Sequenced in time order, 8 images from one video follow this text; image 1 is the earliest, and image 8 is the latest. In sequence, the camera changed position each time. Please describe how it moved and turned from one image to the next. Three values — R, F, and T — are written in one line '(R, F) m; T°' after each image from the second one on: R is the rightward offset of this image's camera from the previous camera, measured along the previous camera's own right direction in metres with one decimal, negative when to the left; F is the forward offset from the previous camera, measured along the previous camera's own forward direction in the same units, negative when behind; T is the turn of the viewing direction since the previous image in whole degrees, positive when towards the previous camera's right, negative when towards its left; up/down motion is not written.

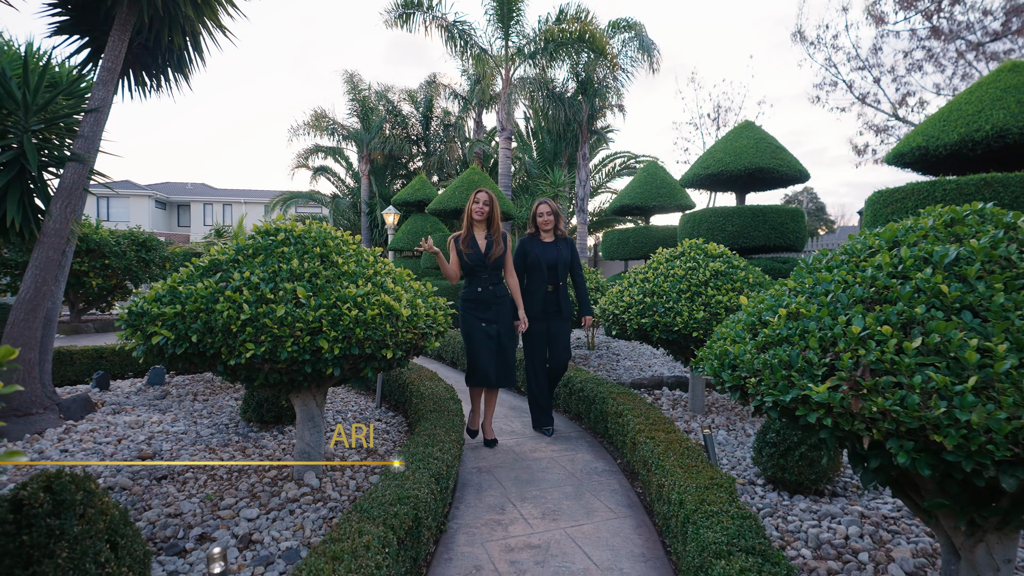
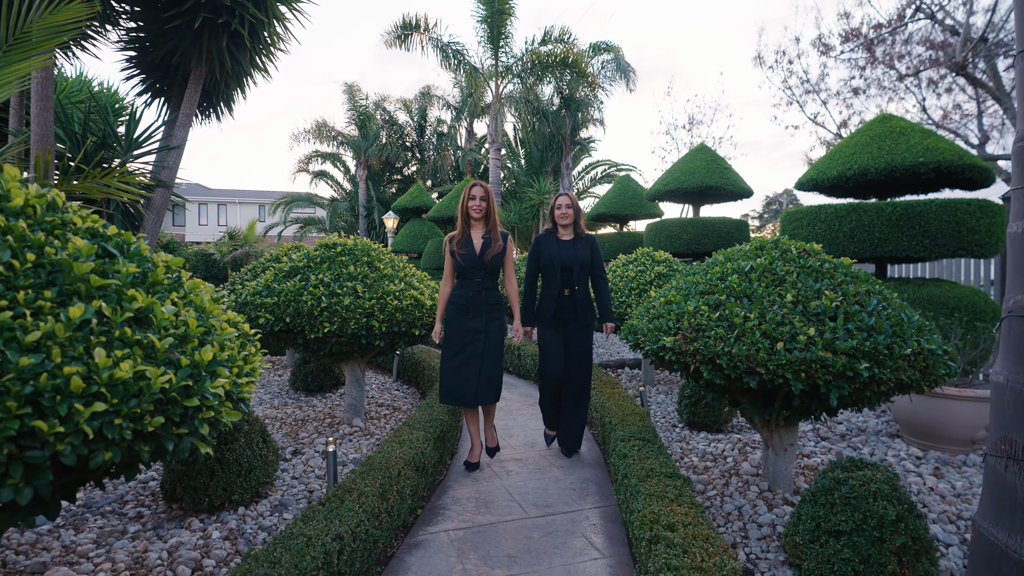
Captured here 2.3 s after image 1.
(0.0, -1.4) m; +1°
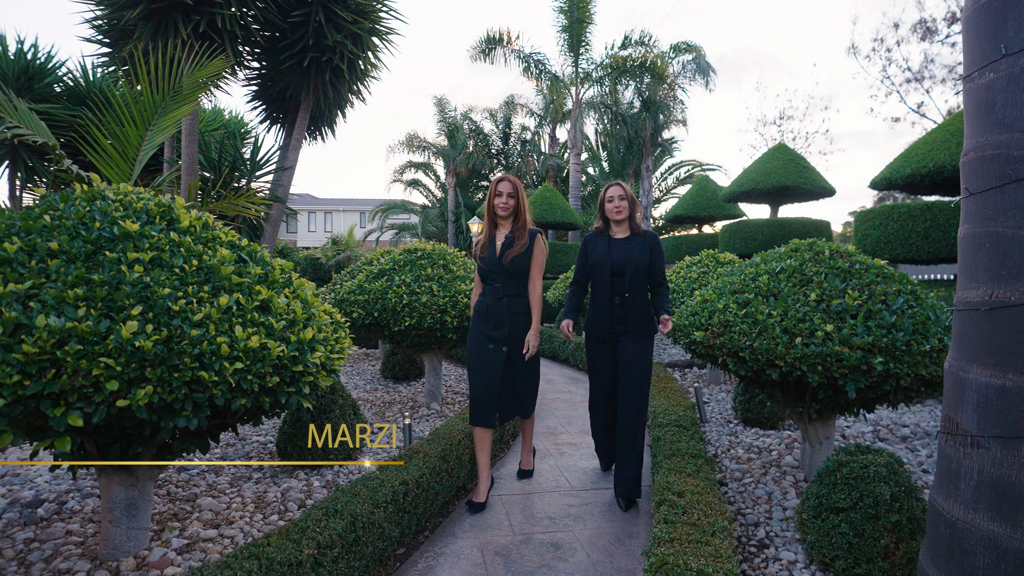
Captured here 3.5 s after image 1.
(+0.3, -0.5) m; -9°
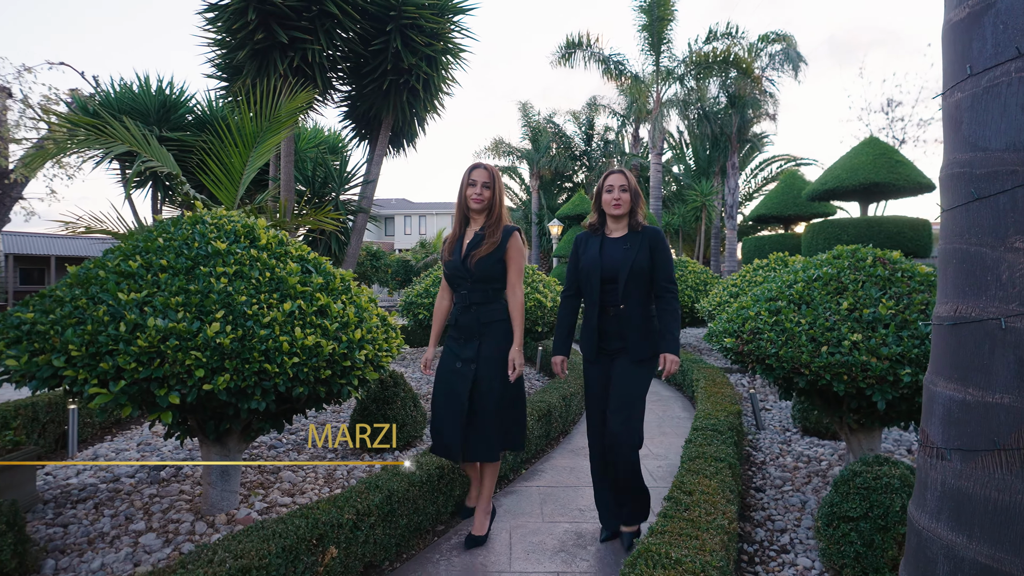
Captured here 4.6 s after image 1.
(+0.4, -0.3) m; -10°
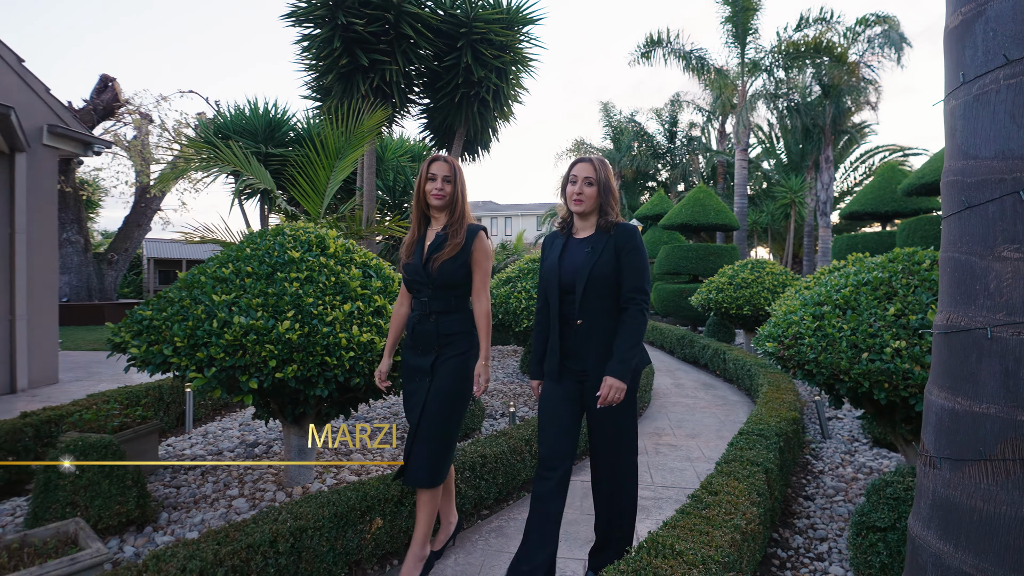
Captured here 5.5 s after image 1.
(+0.3, -0.2) m; -9°
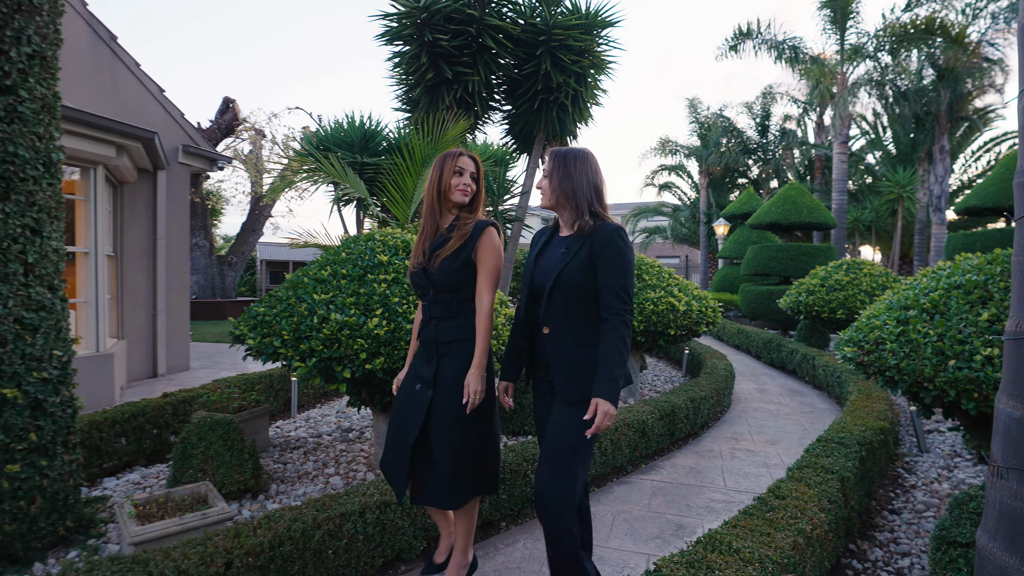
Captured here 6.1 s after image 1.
(+0.1, -0.2) m; -9°
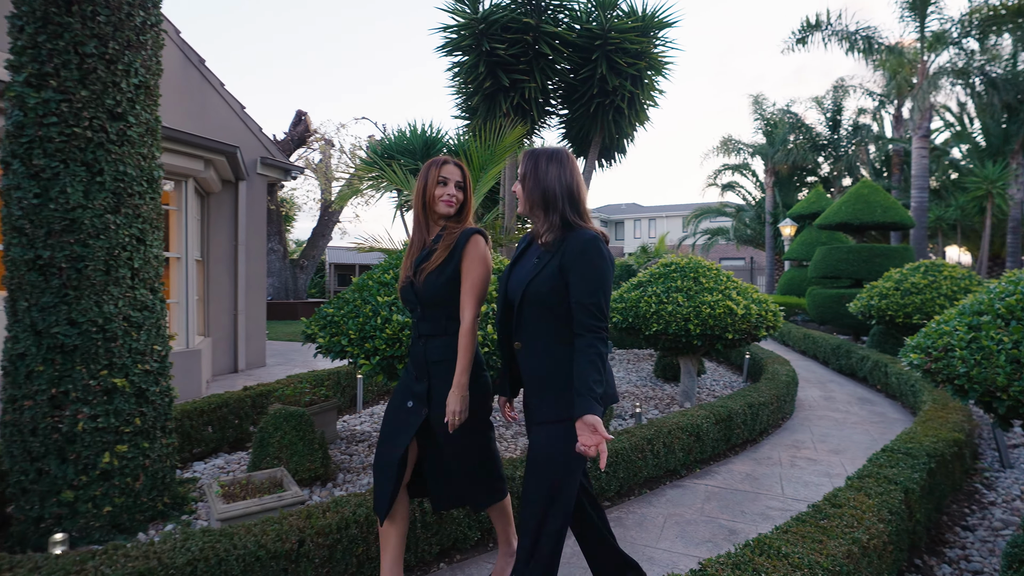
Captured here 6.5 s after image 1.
(0.0, -0.1) m; -6°
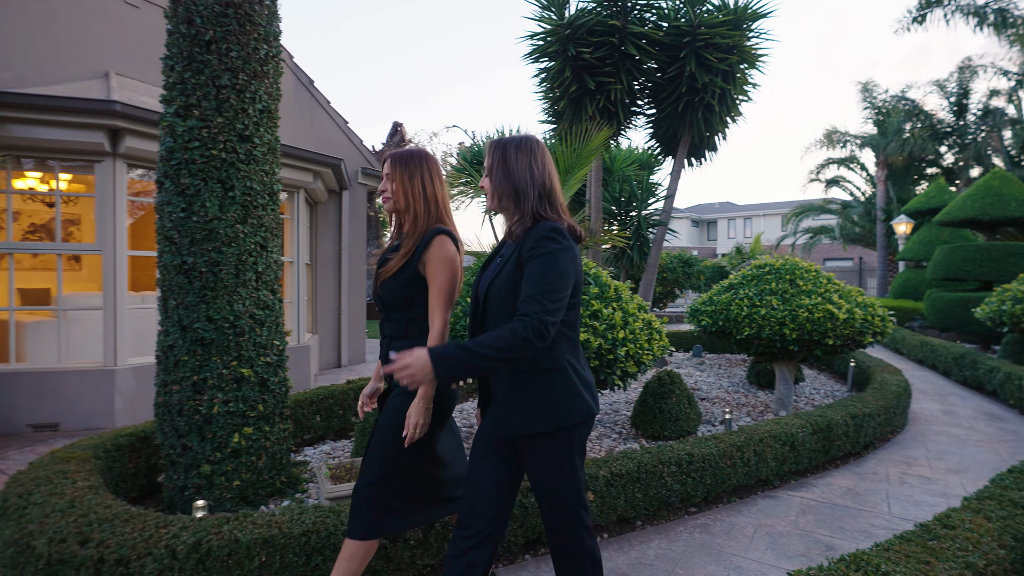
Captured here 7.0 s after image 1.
(0.0, -0.1) m; -9°
